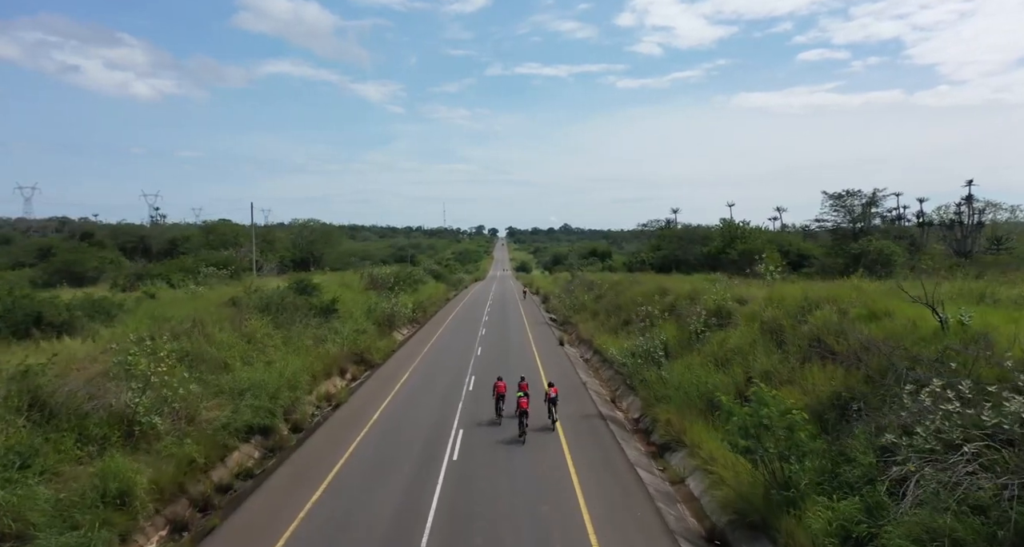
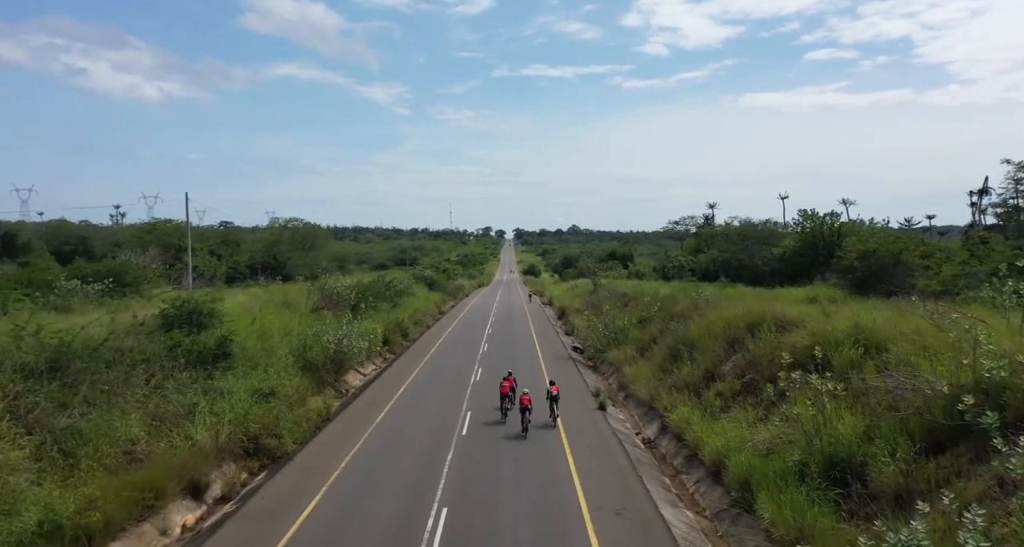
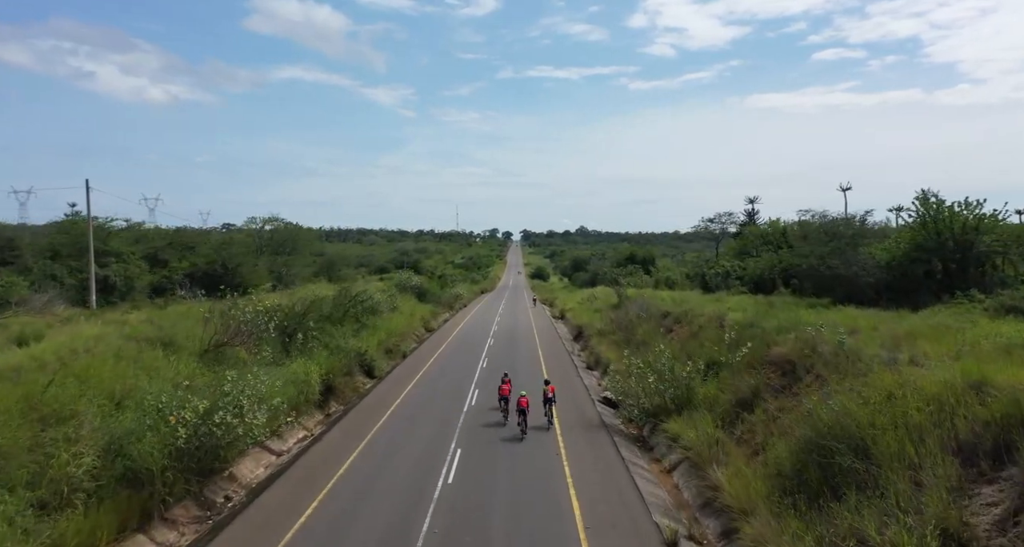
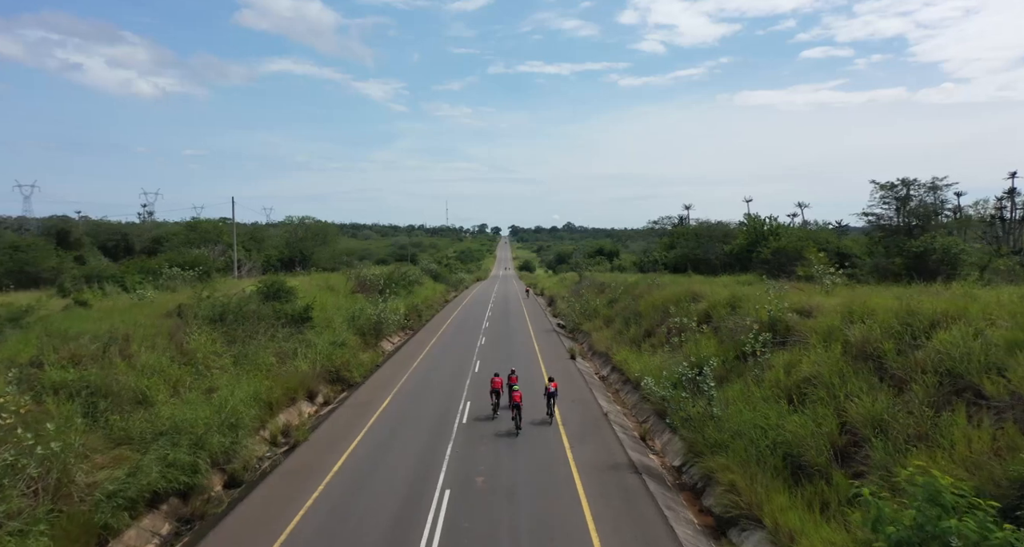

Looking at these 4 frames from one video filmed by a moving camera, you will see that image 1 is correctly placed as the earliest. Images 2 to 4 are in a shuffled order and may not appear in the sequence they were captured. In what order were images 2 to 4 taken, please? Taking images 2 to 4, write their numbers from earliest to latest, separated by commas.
4, 2, 3
